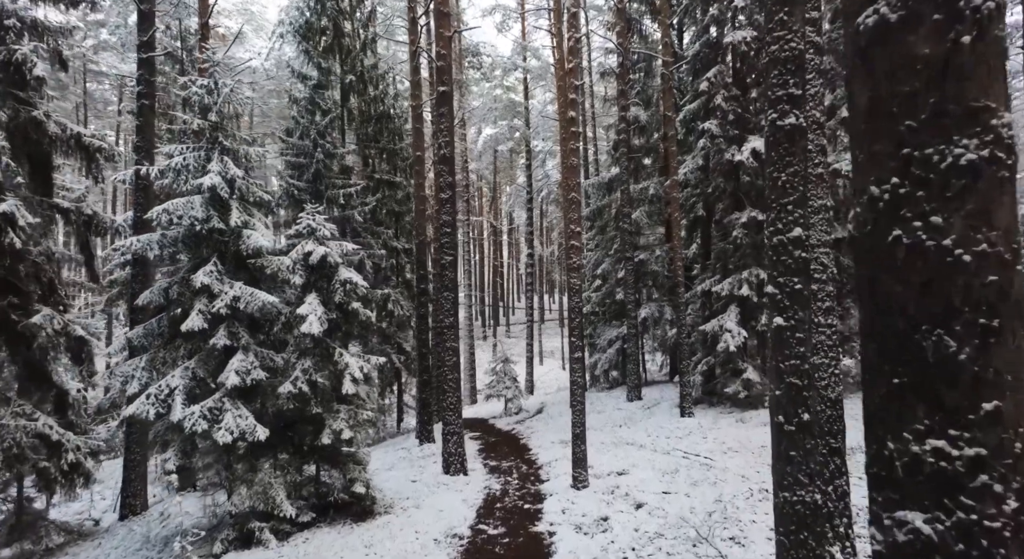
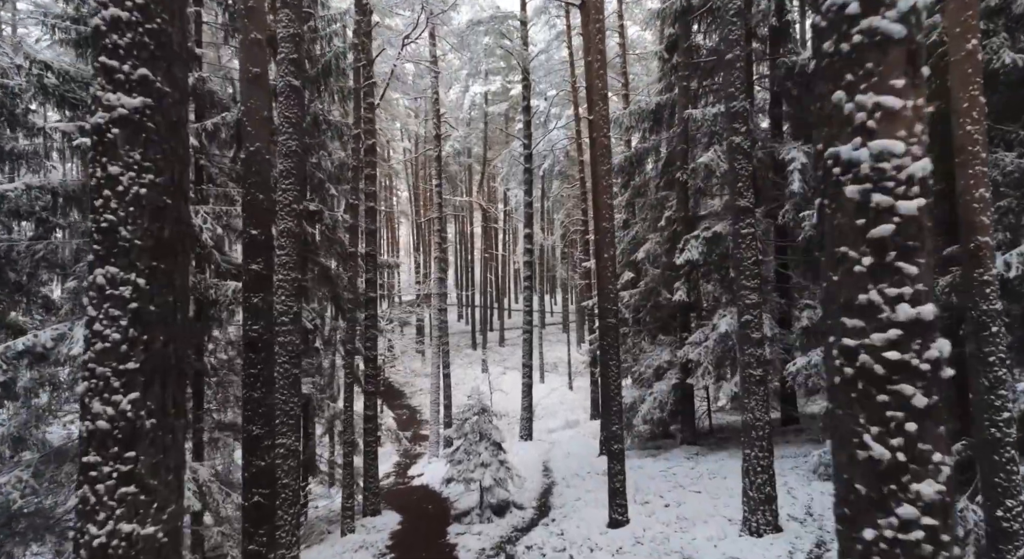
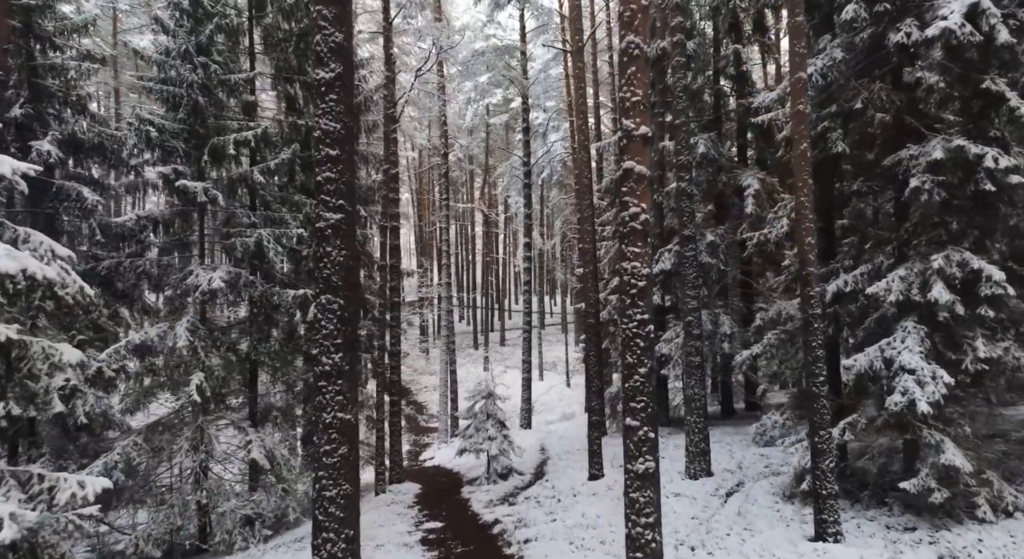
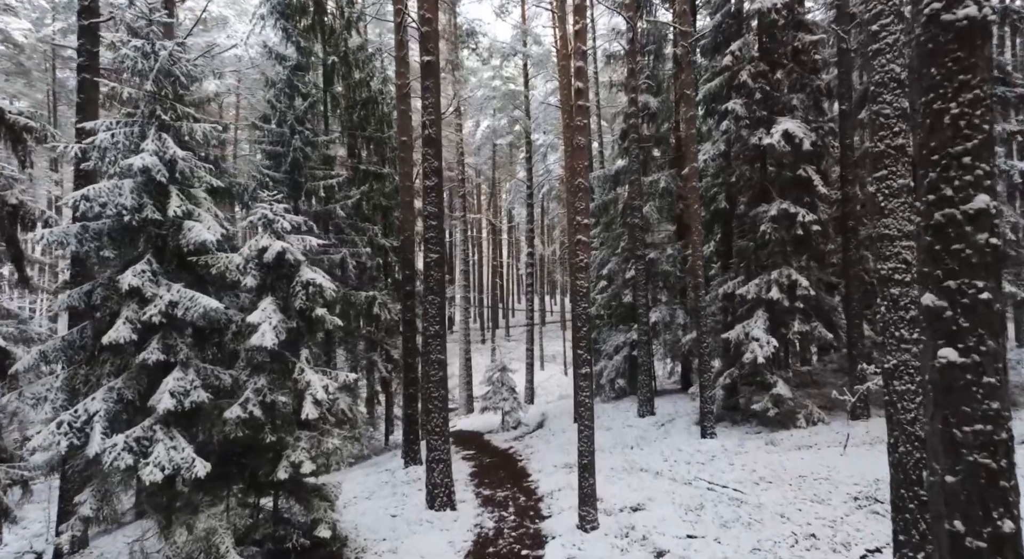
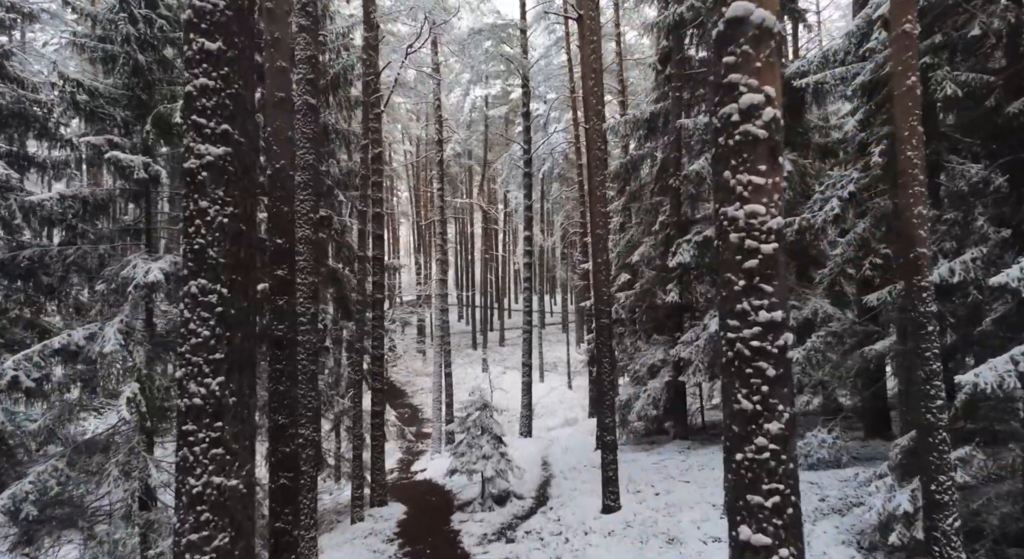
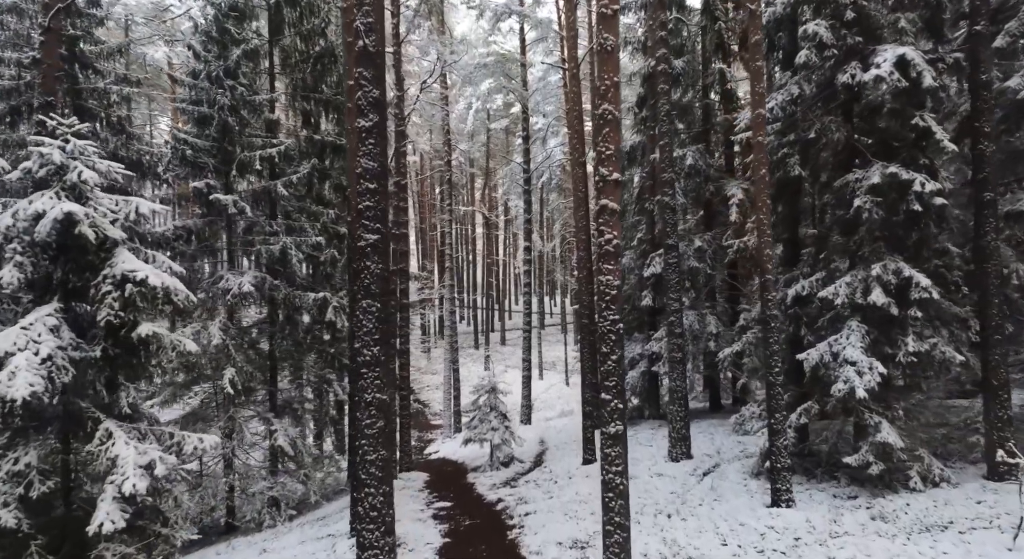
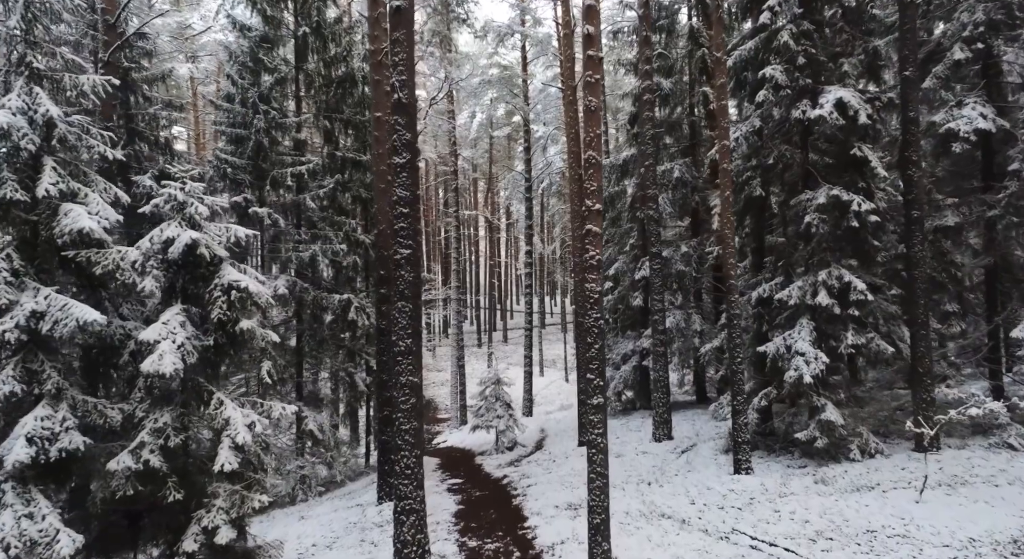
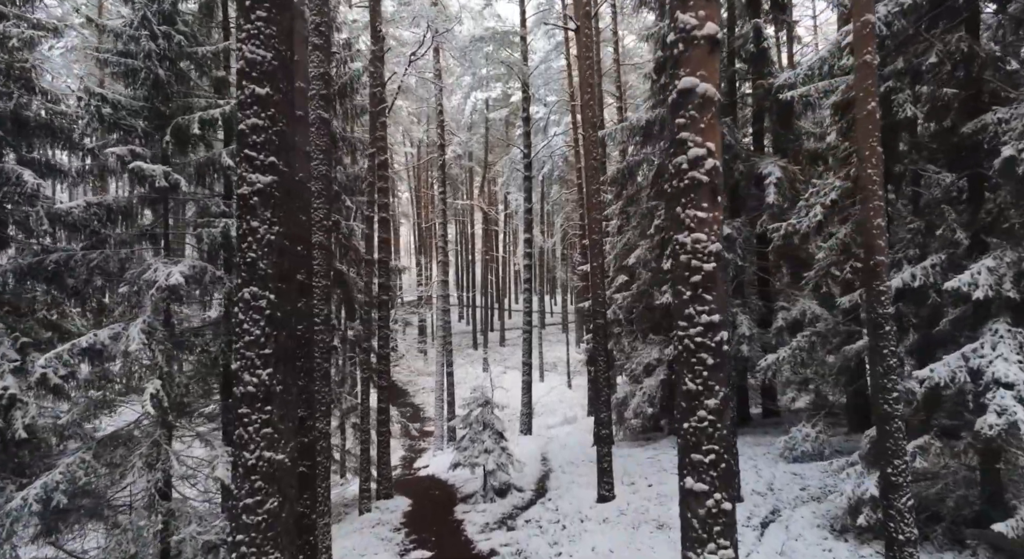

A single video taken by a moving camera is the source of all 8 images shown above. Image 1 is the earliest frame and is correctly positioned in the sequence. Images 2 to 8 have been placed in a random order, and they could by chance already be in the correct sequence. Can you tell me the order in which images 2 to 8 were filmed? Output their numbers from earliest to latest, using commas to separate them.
4, 7, 6, 3, 8, 5, 2
